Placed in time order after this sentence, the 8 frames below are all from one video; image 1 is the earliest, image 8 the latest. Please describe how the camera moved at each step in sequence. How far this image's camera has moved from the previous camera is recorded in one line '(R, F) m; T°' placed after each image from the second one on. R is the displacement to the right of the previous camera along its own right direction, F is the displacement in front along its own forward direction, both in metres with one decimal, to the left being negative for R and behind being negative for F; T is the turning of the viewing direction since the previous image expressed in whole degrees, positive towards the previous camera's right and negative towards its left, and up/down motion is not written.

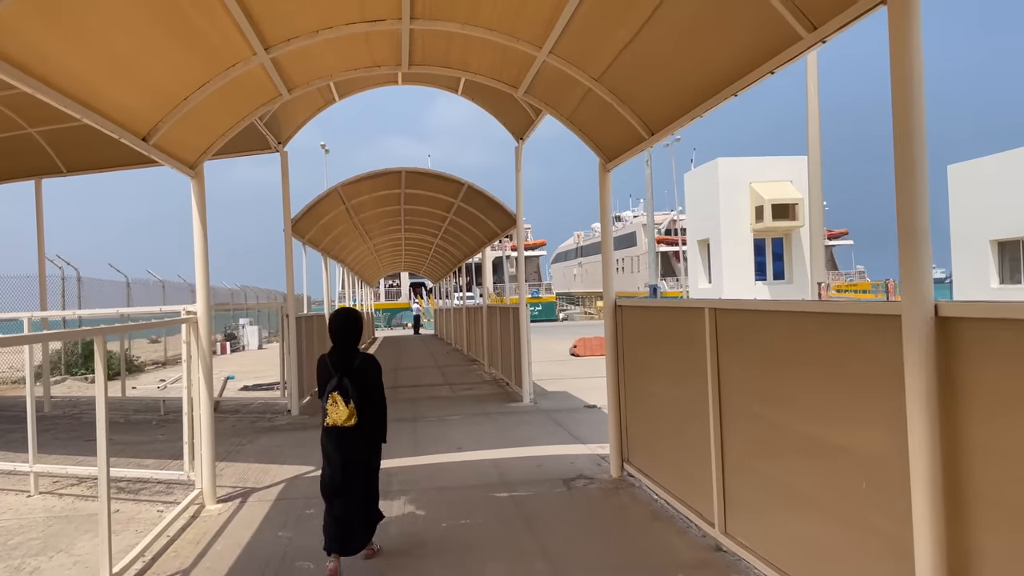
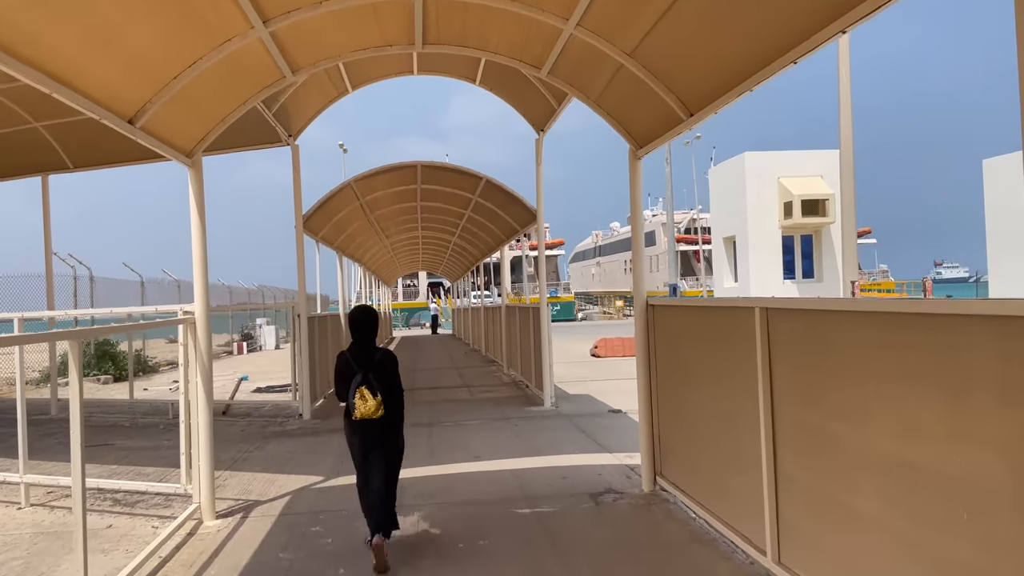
(0.0, +0.5) m; -1°
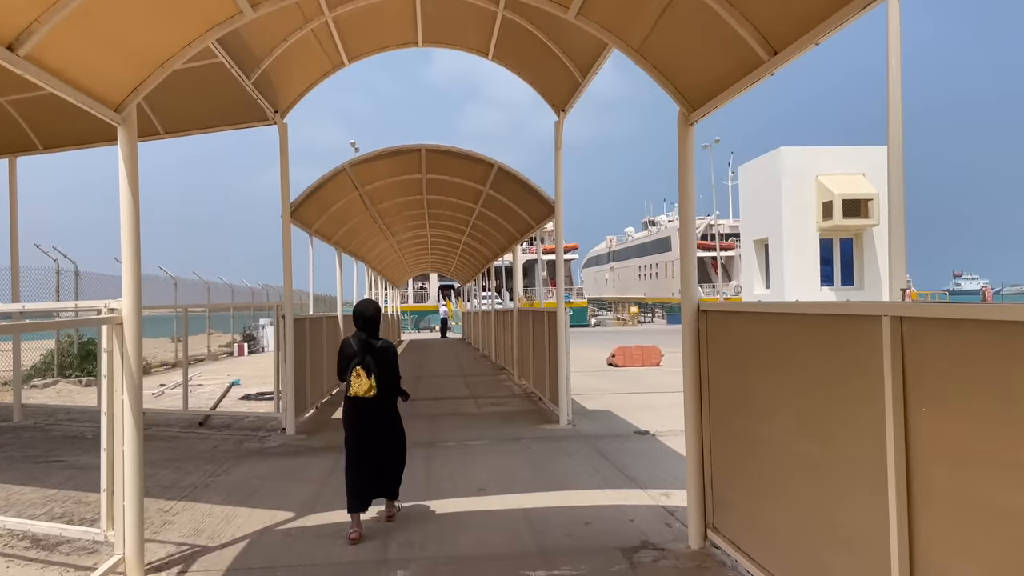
(0.0, +1.2) m; -1°
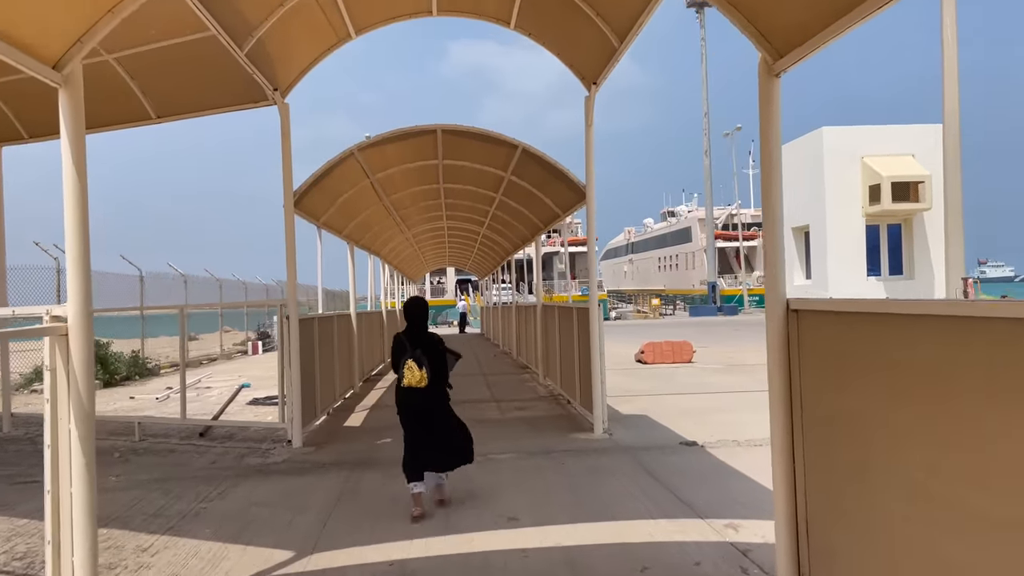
(-0.1, +0.9) m; -1°
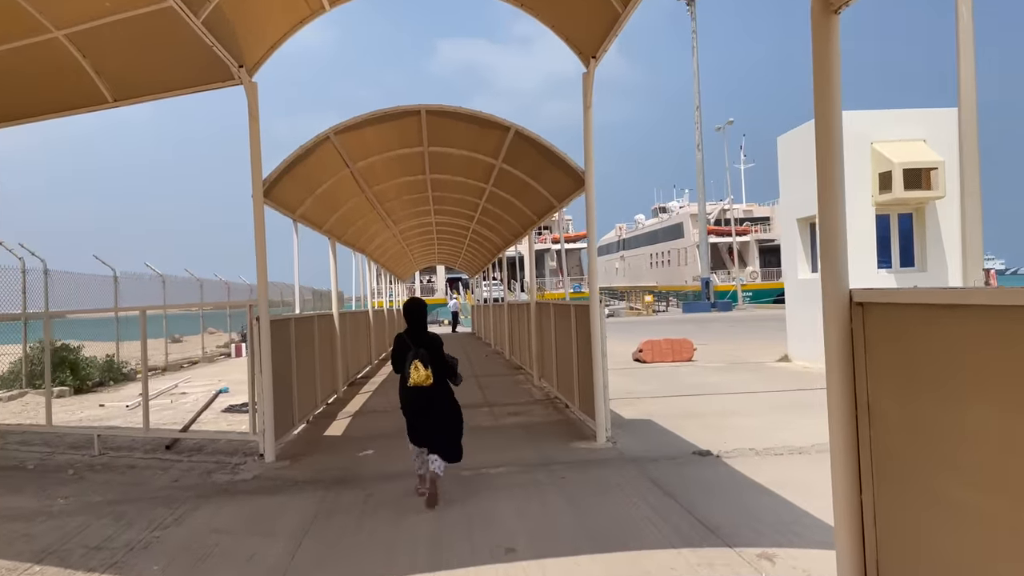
(0.0, +0.7) m; +1°
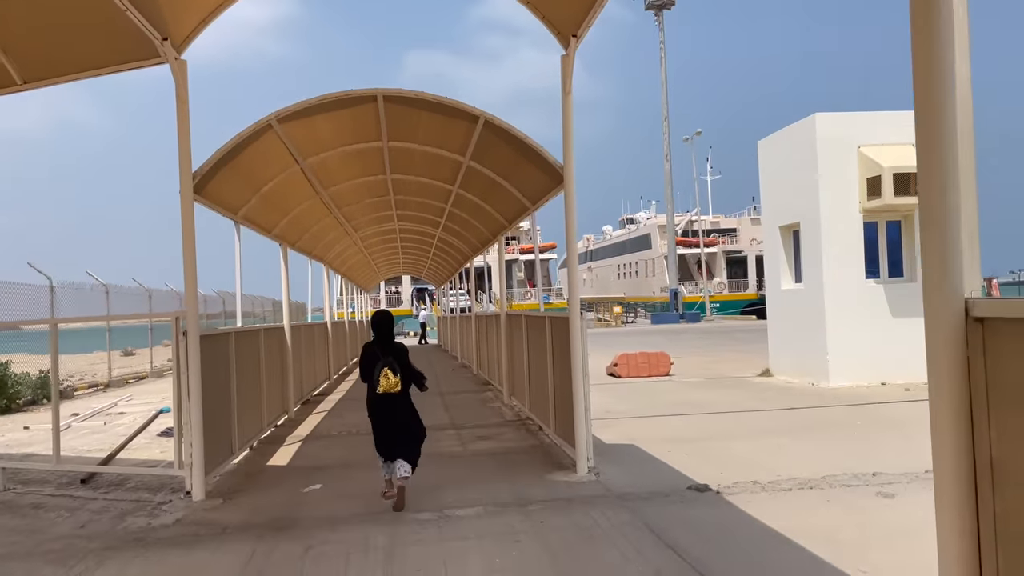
(0.0, +0.9) m; +2°
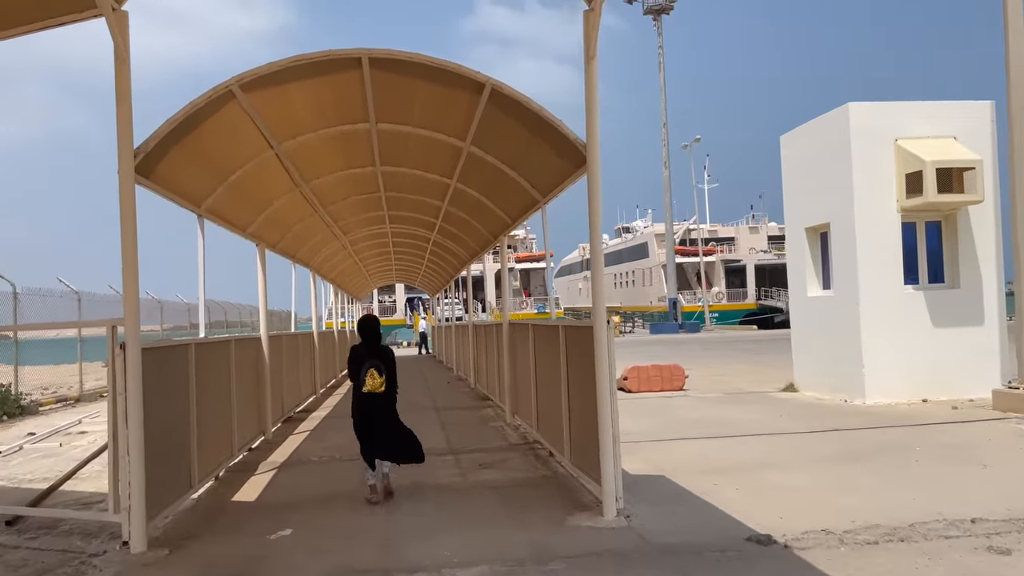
(-0.1, +1.1) m; 0°
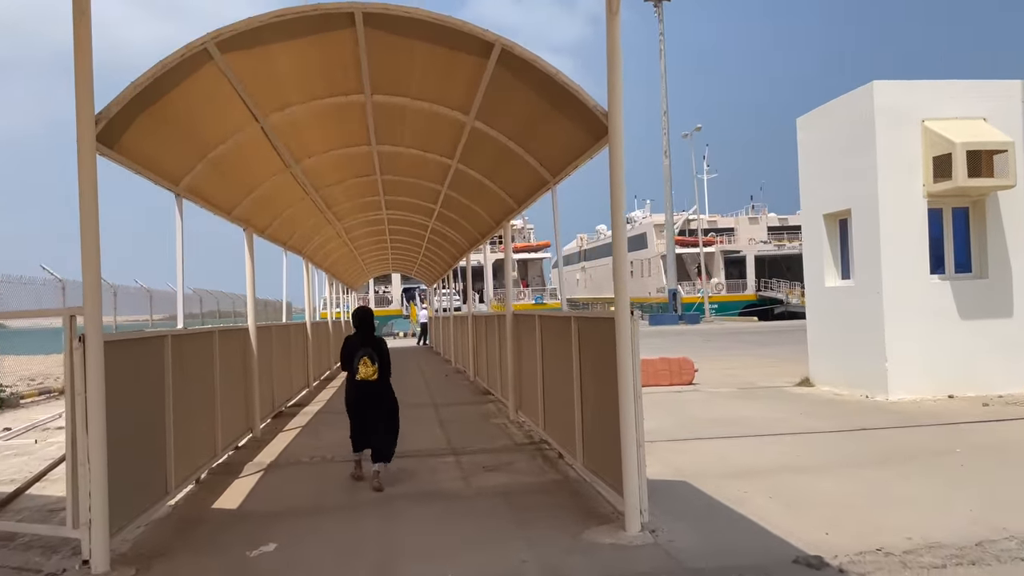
(-0.1, +0.6) m; 0°
